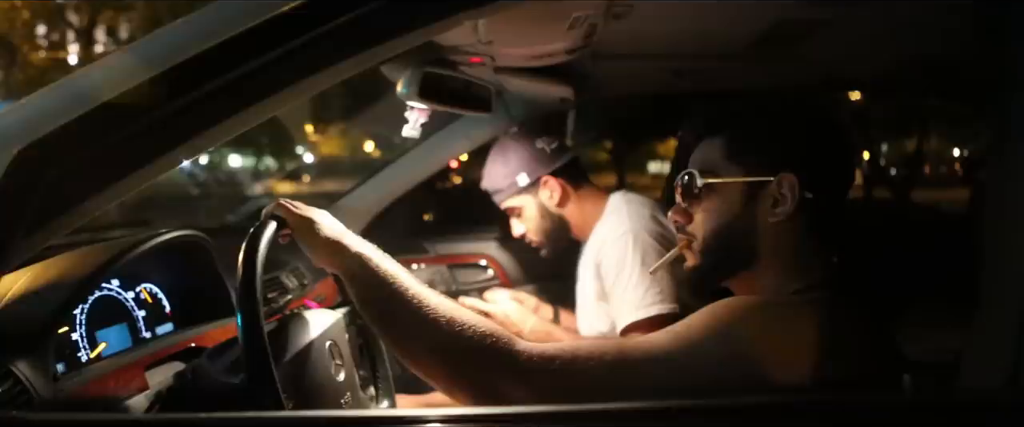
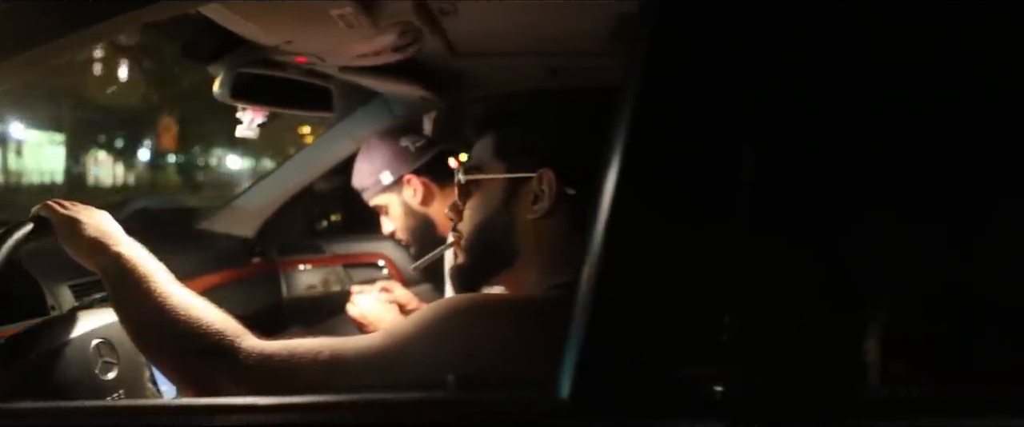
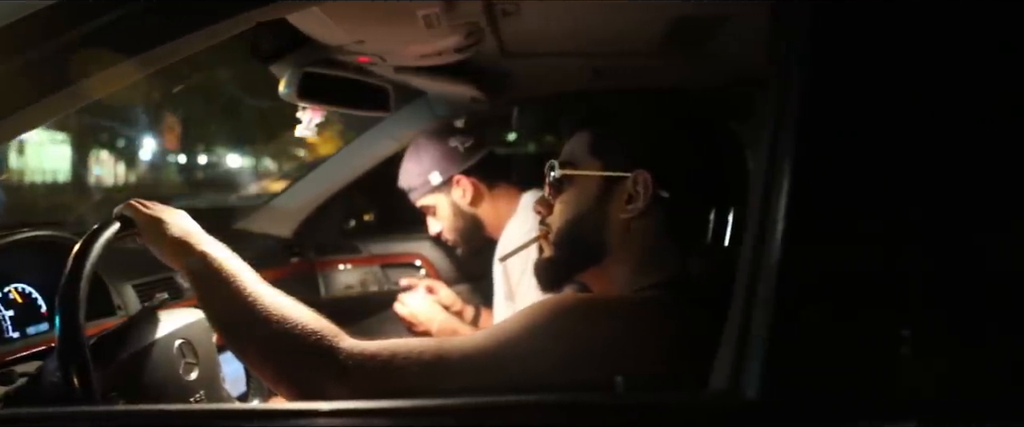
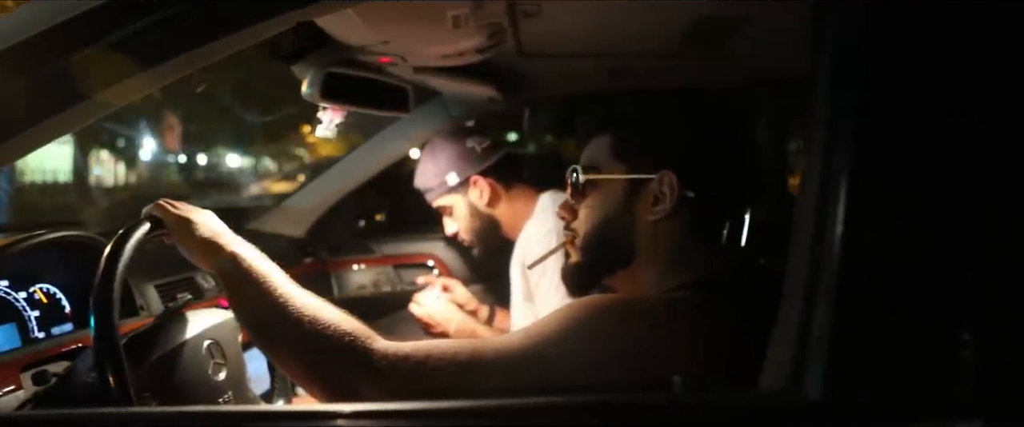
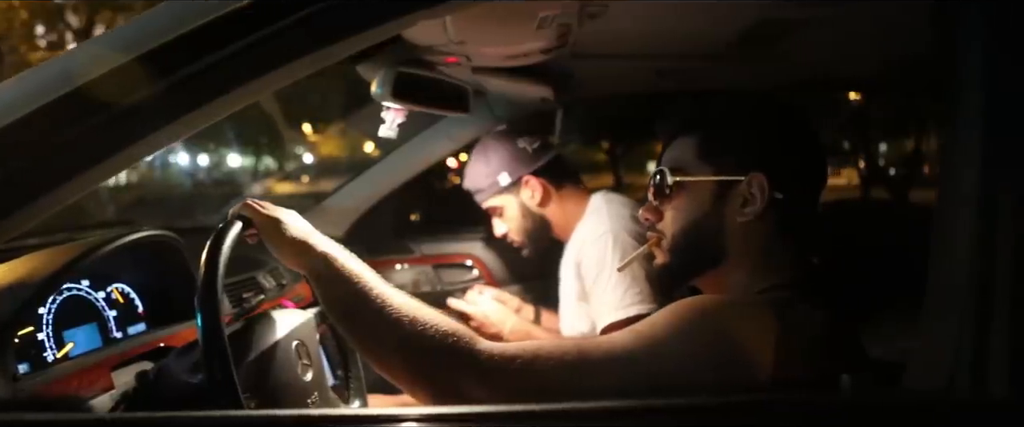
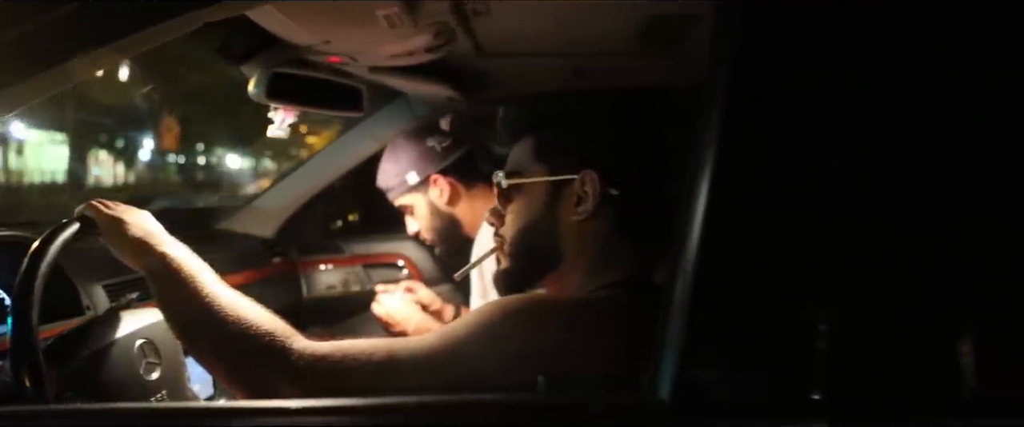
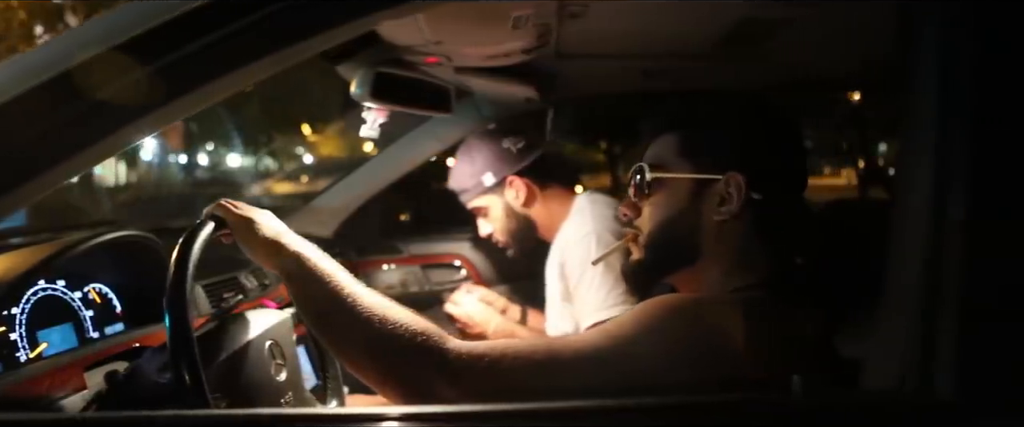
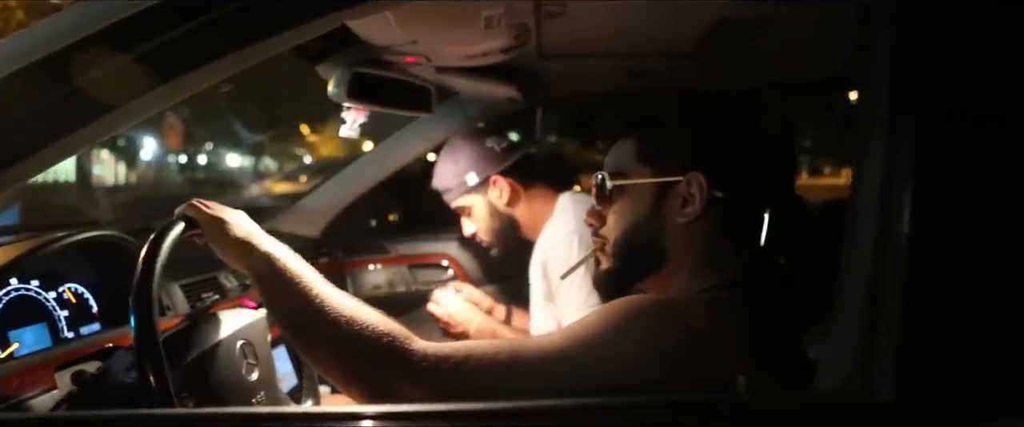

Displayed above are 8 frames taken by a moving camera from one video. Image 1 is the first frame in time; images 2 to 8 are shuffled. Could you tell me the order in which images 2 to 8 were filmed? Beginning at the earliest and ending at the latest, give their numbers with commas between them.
5, 7, 8, 4, 3, 6, 2
